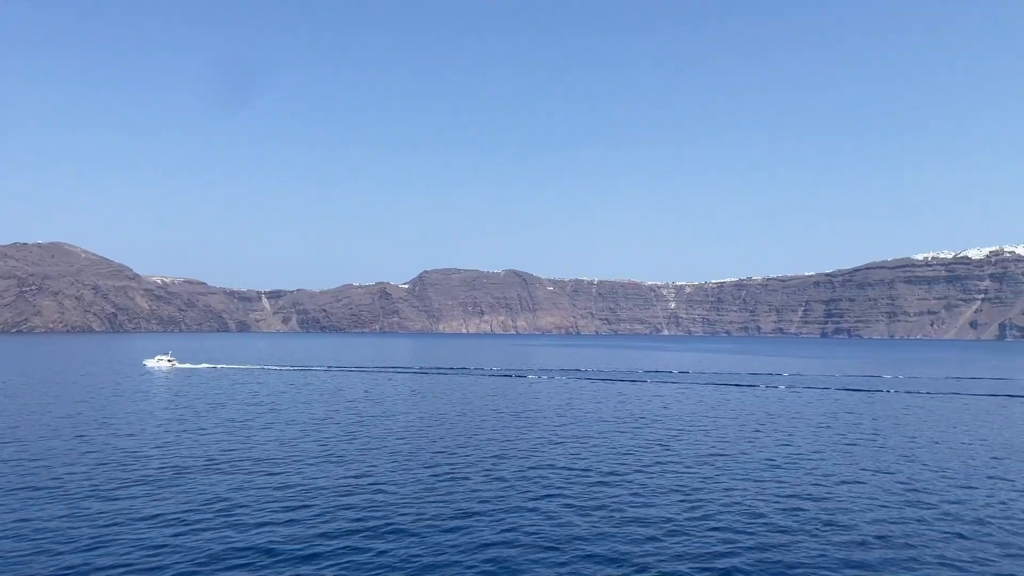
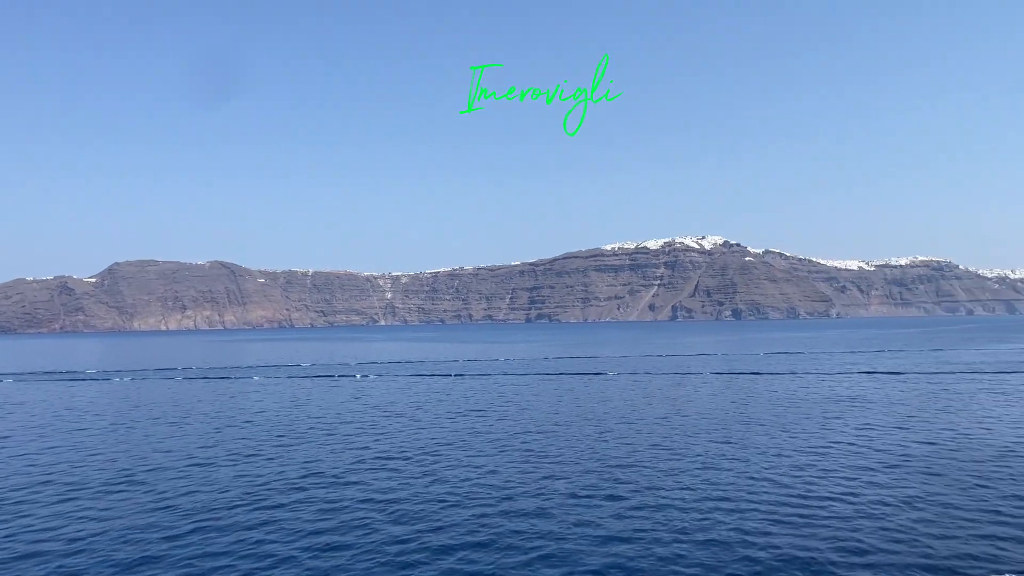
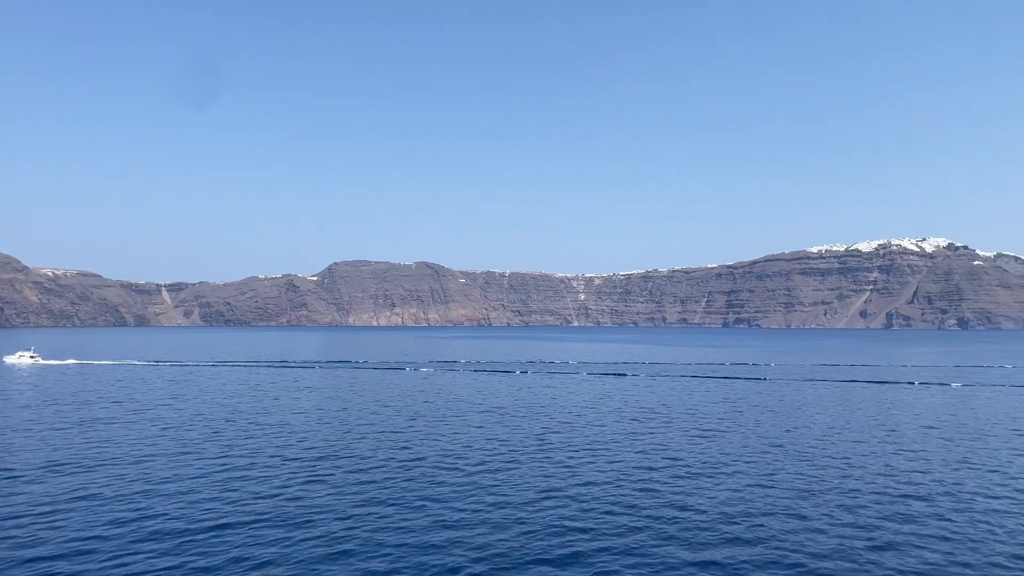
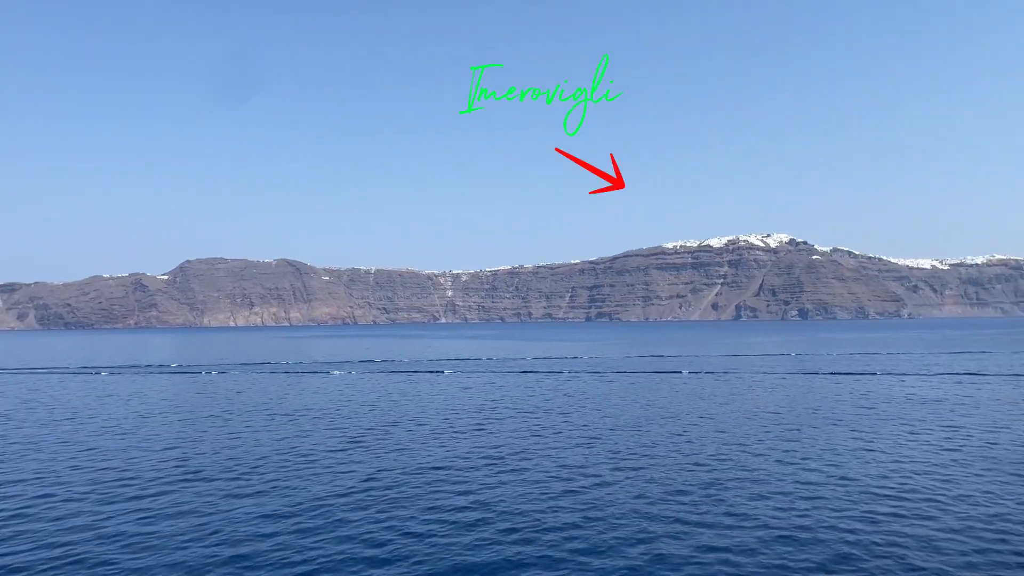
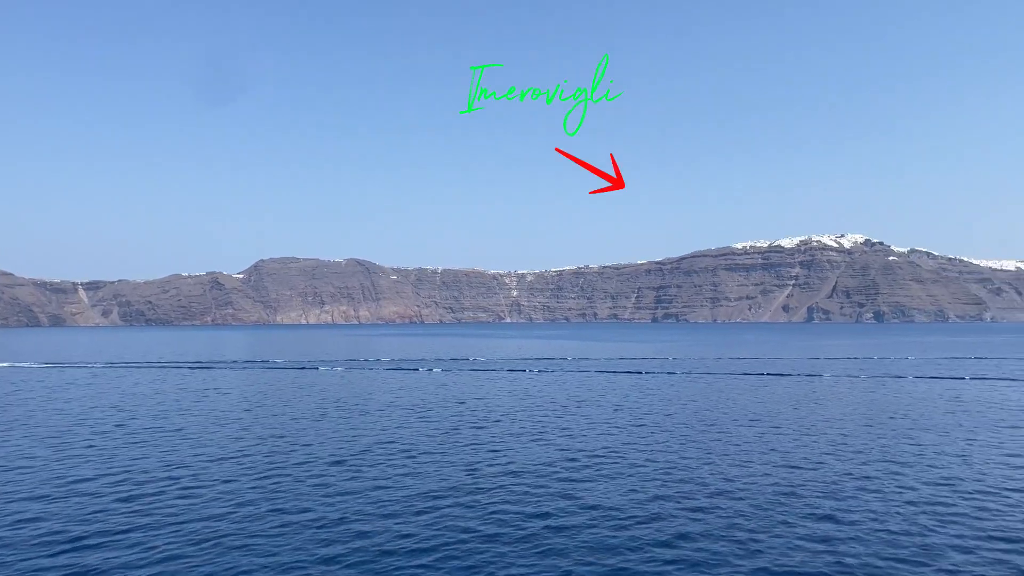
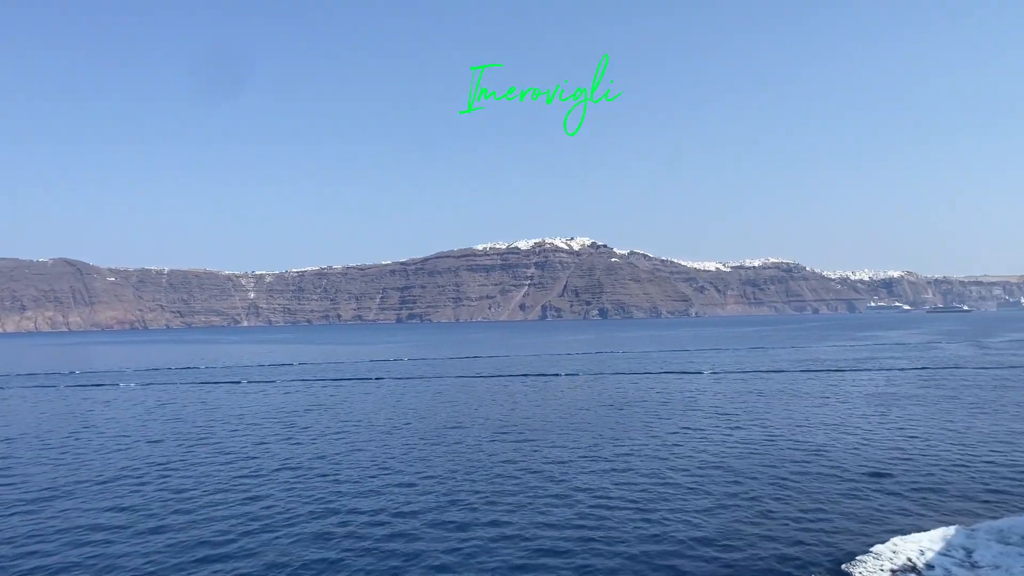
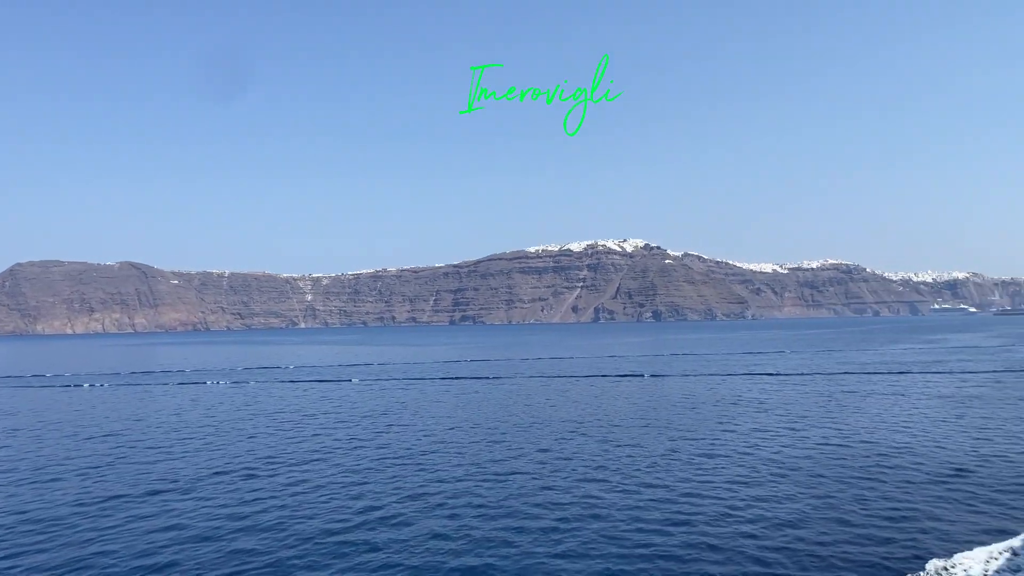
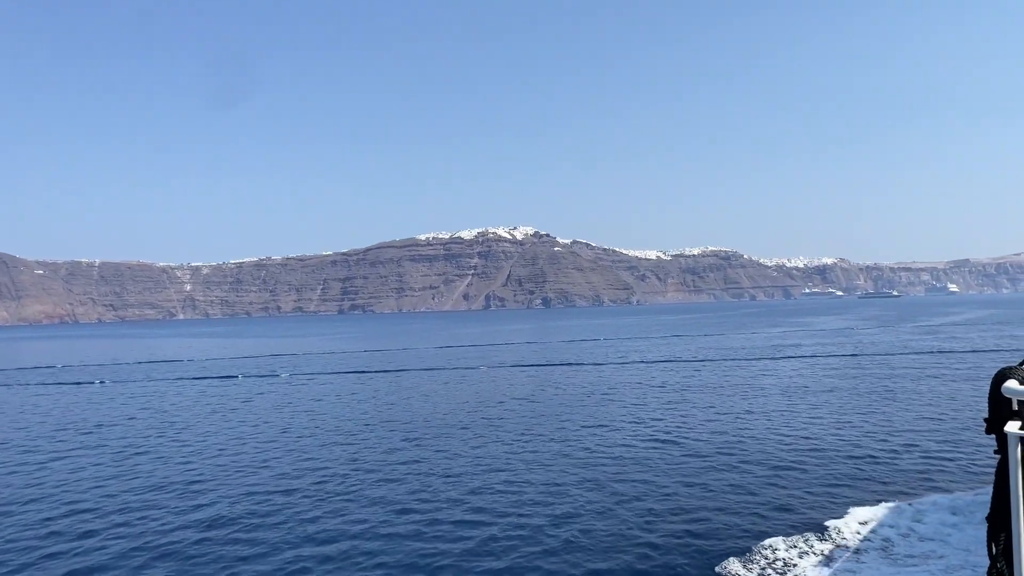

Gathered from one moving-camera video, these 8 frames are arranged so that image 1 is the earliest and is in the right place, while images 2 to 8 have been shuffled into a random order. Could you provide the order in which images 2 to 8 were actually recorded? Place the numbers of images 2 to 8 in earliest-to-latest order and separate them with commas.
3, 5, 4, 2, 7, 6, 8
